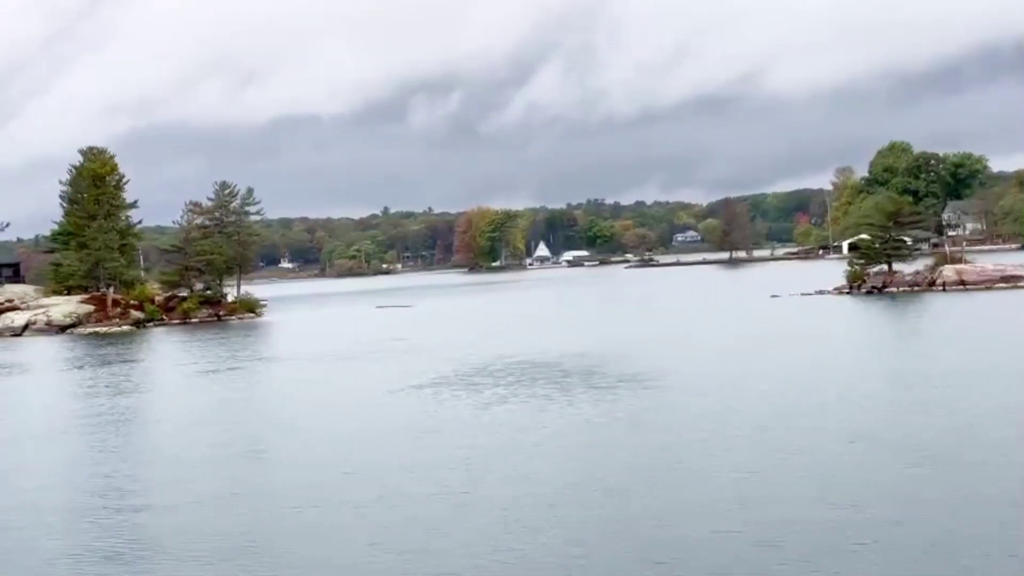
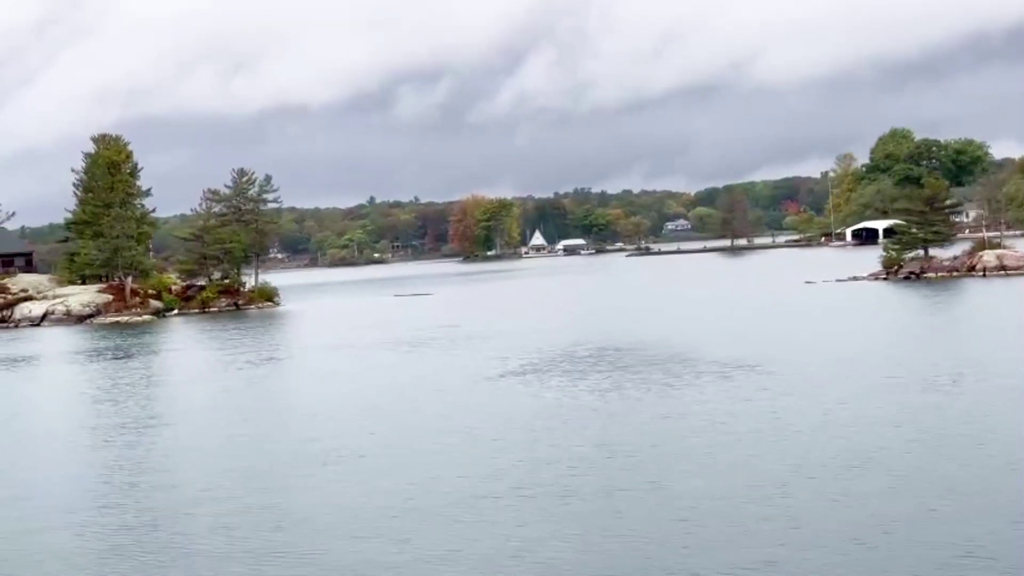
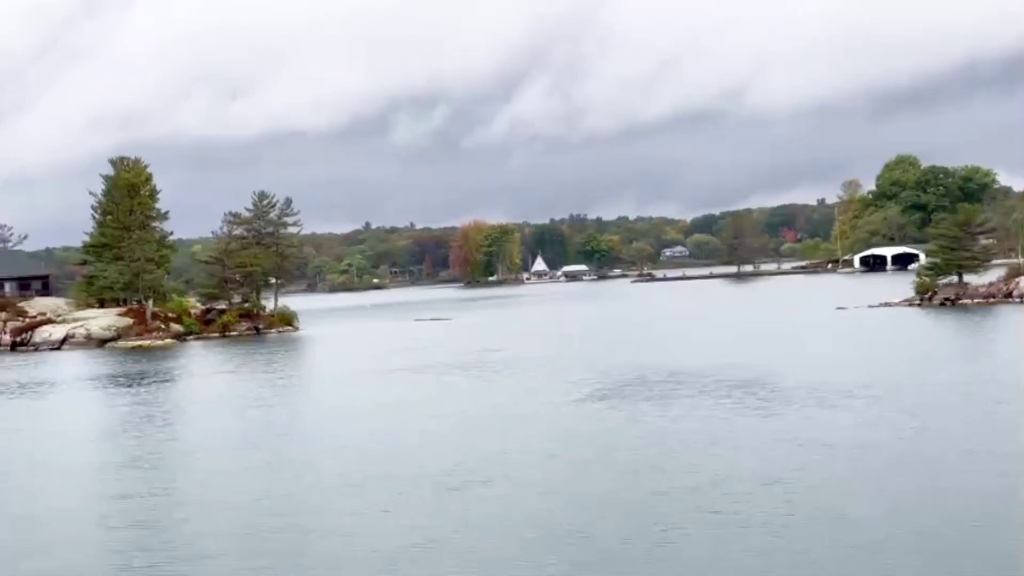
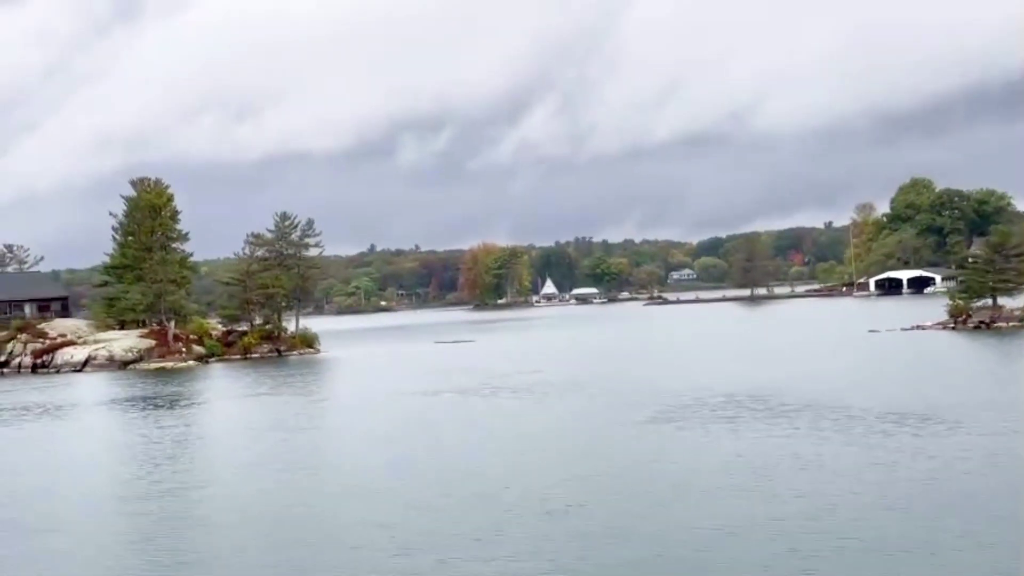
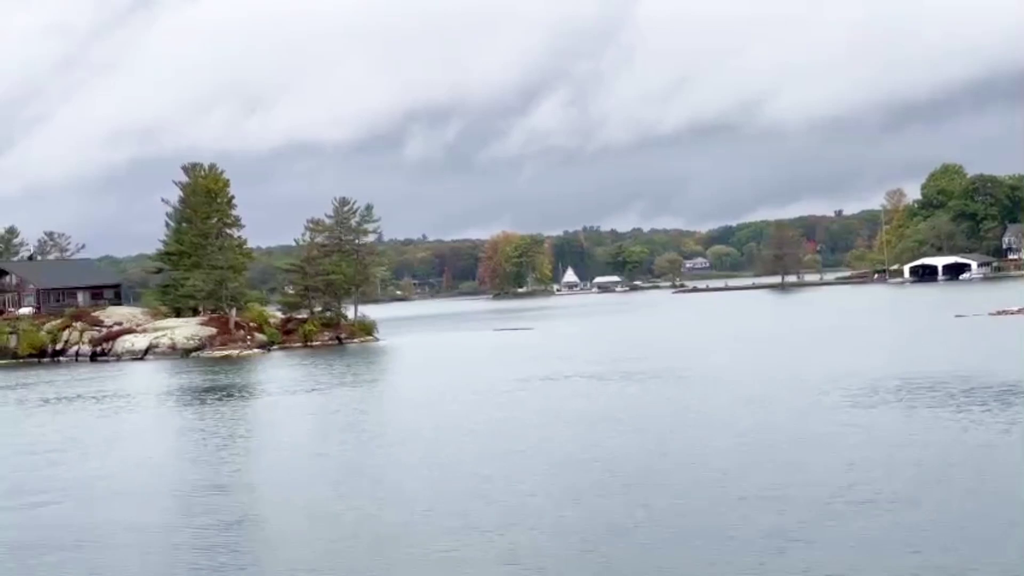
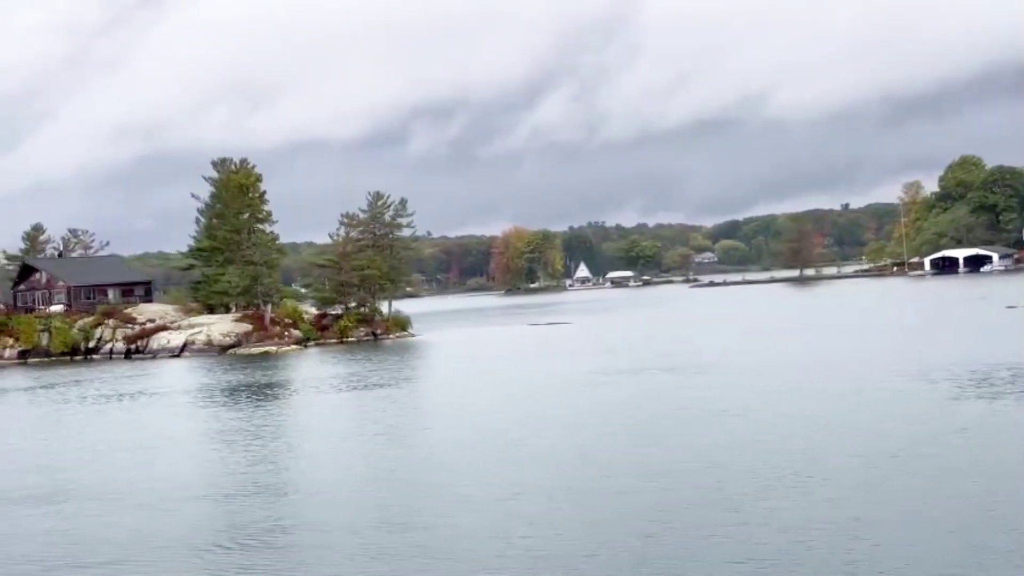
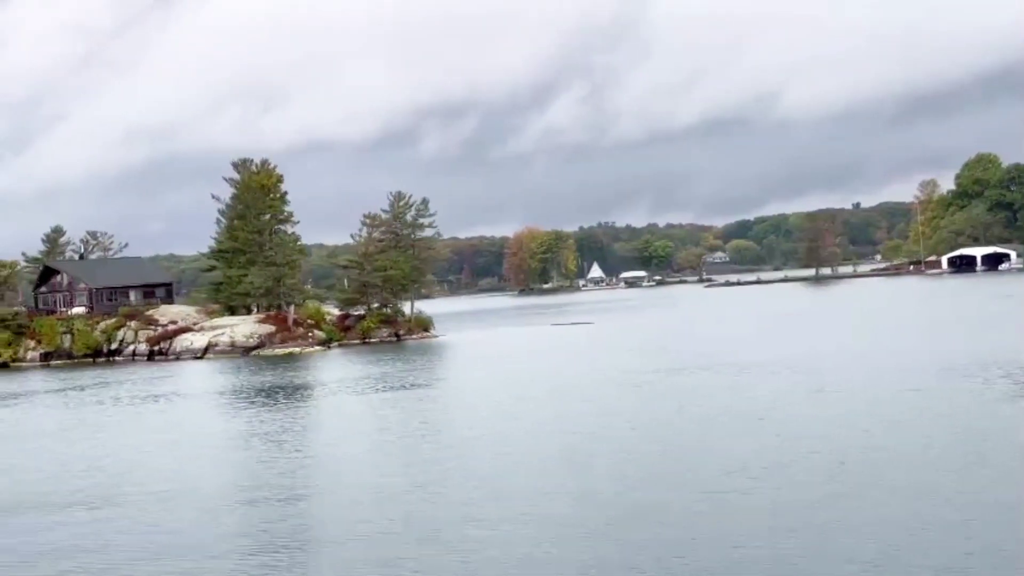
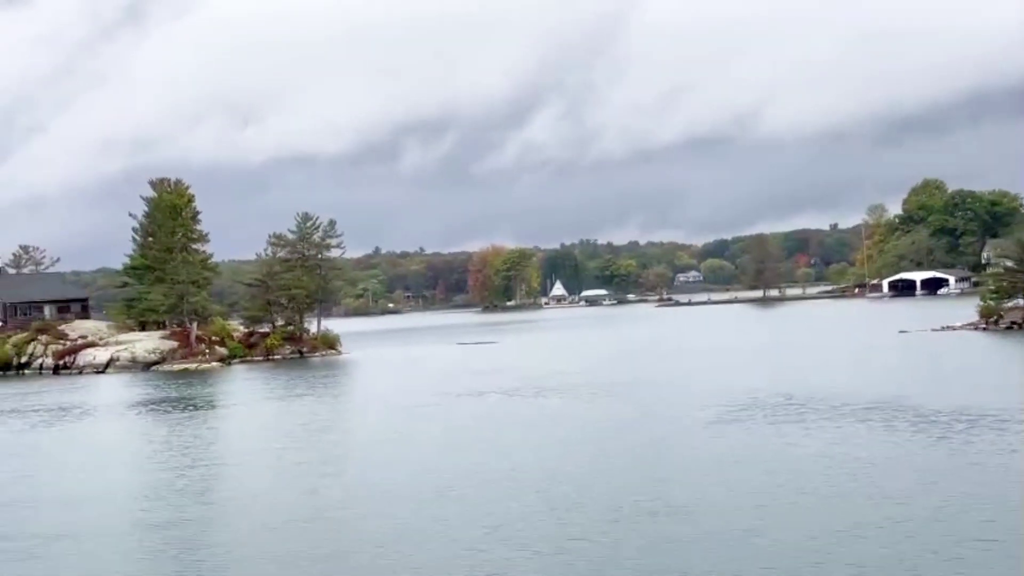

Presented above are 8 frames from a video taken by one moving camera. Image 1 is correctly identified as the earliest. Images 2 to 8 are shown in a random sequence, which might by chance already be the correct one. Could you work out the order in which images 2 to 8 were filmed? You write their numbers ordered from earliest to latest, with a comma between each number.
2, 3, 4, 8, 5, 6, 7
